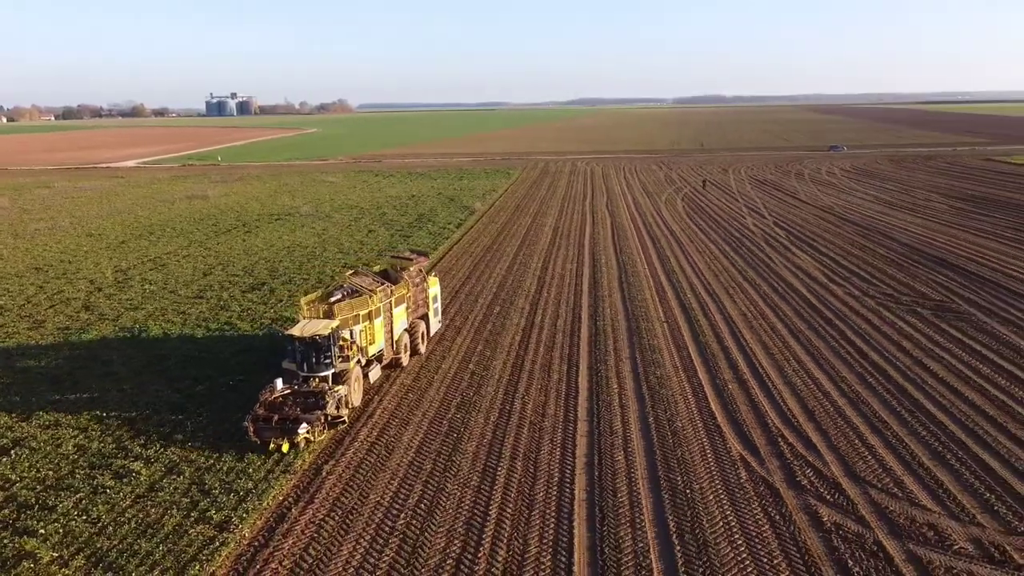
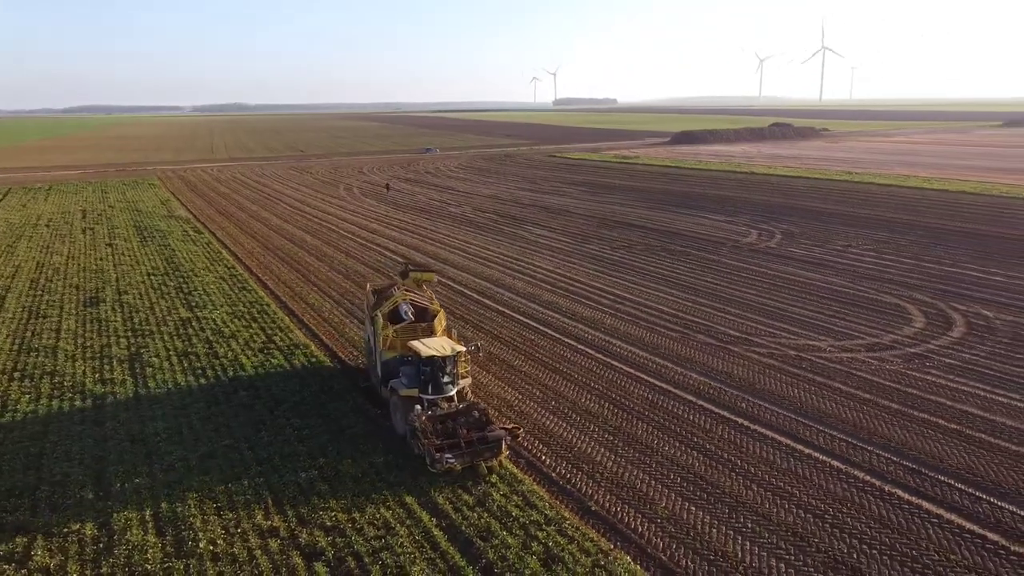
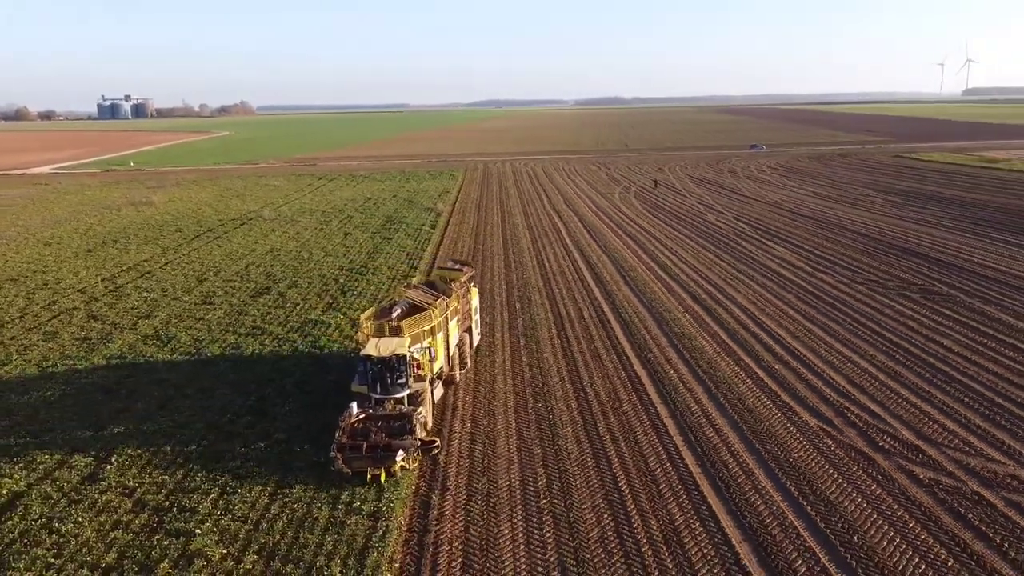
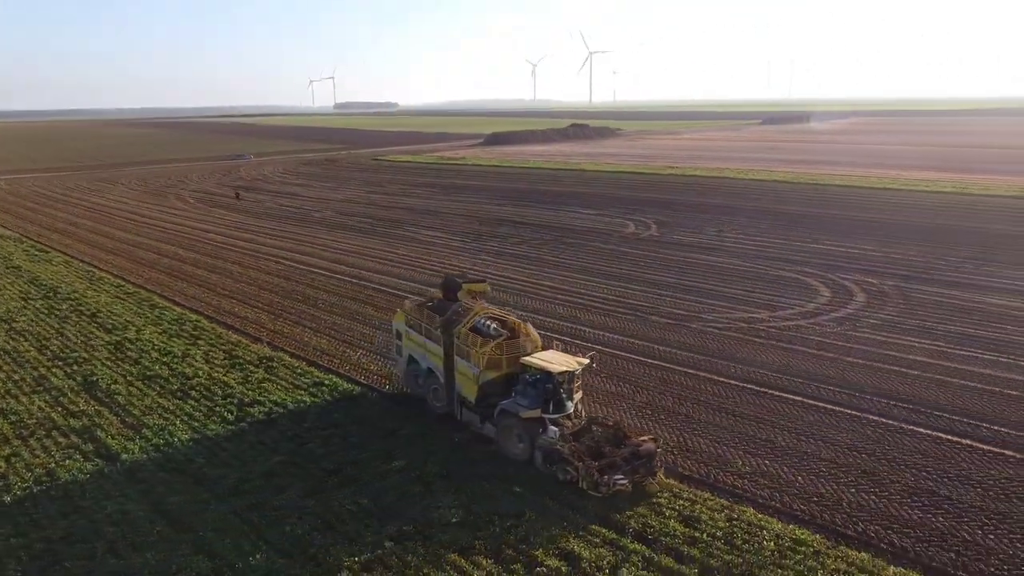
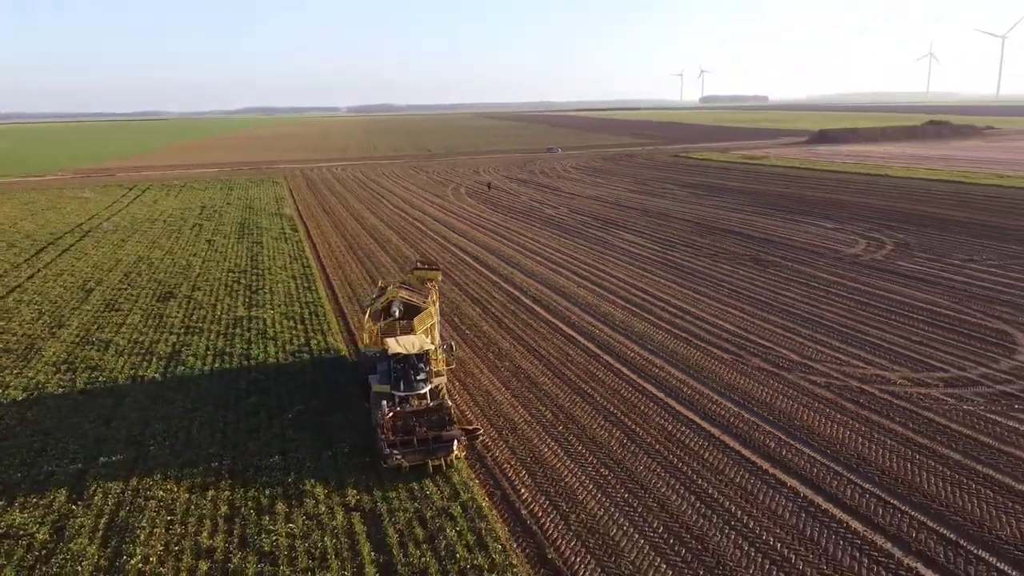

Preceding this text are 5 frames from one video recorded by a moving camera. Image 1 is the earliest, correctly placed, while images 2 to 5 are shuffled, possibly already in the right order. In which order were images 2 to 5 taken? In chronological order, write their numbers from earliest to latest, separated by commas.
3, 5, 2, 4
